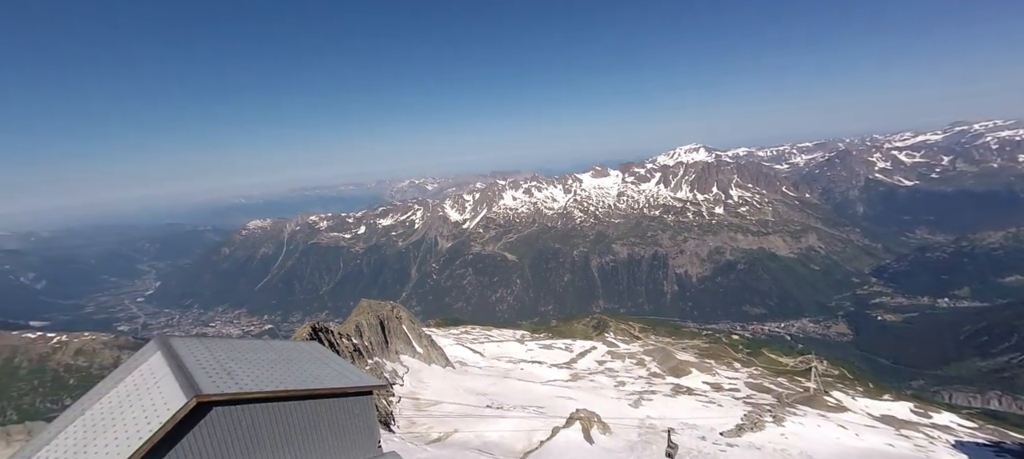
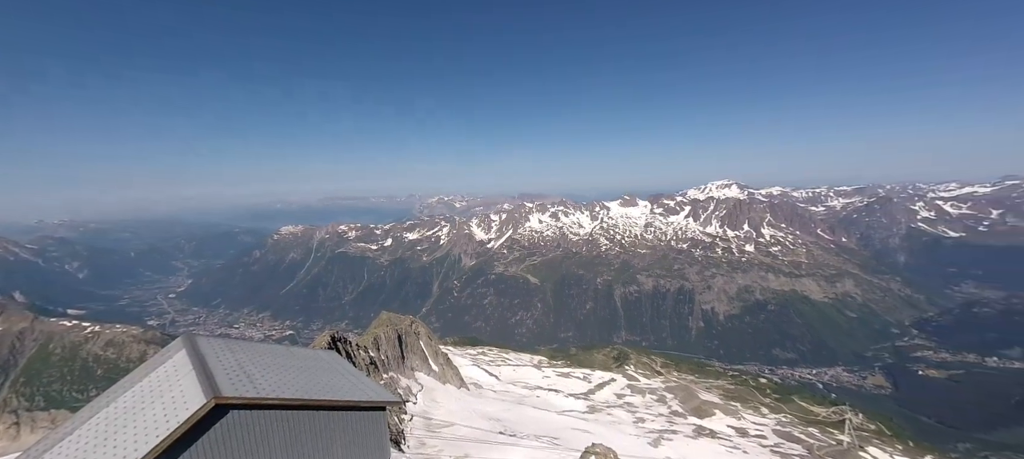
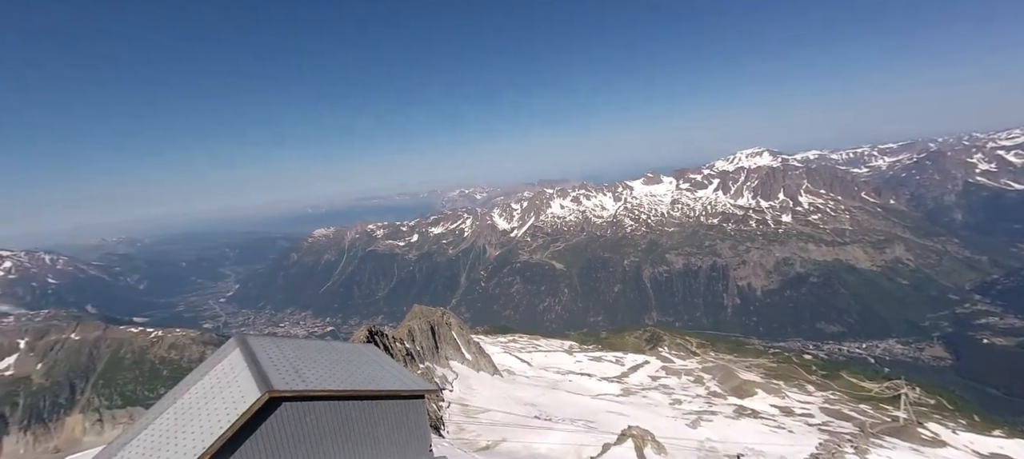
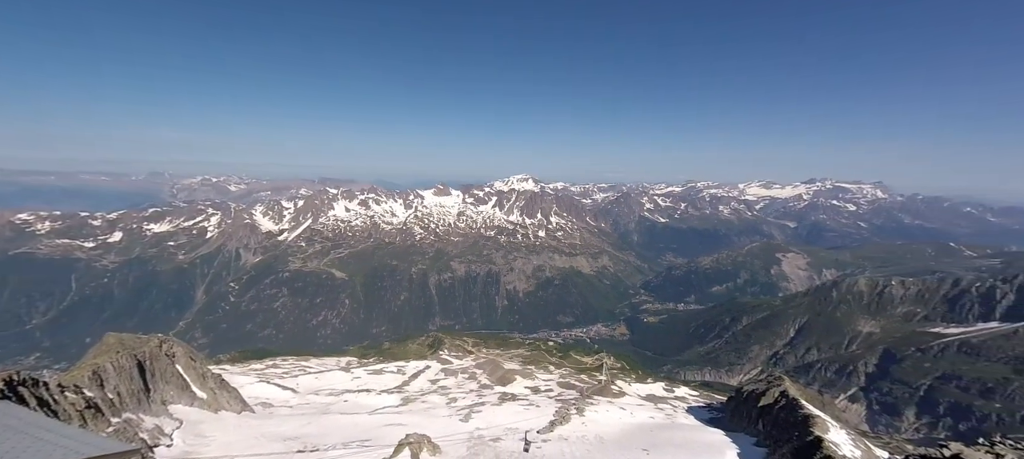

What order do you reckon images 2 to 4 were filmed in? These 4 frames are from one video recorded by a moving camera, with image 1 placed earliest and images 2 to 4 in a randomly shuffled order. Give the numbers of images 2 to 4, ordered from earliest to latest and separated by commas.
3, 2, 4
